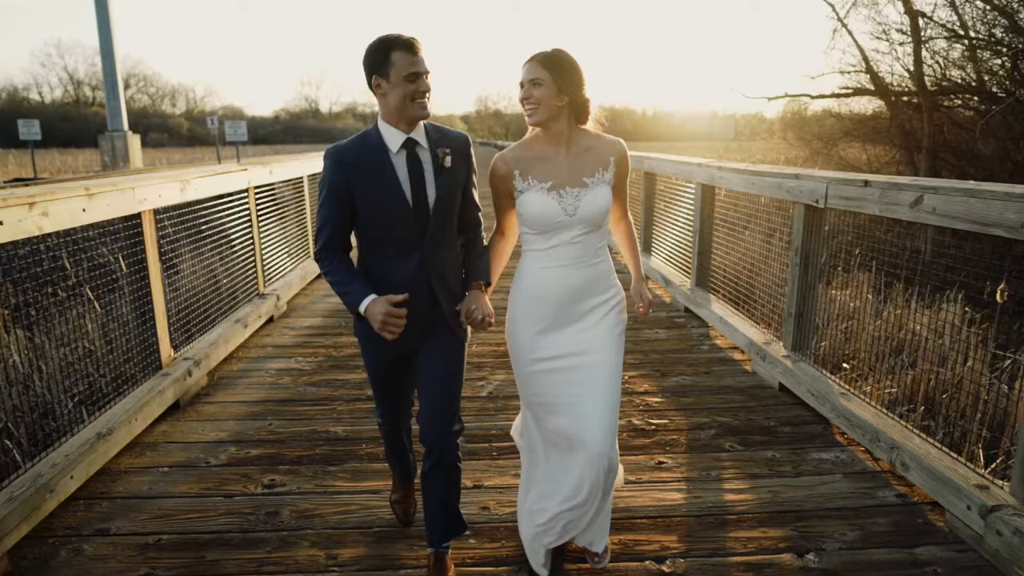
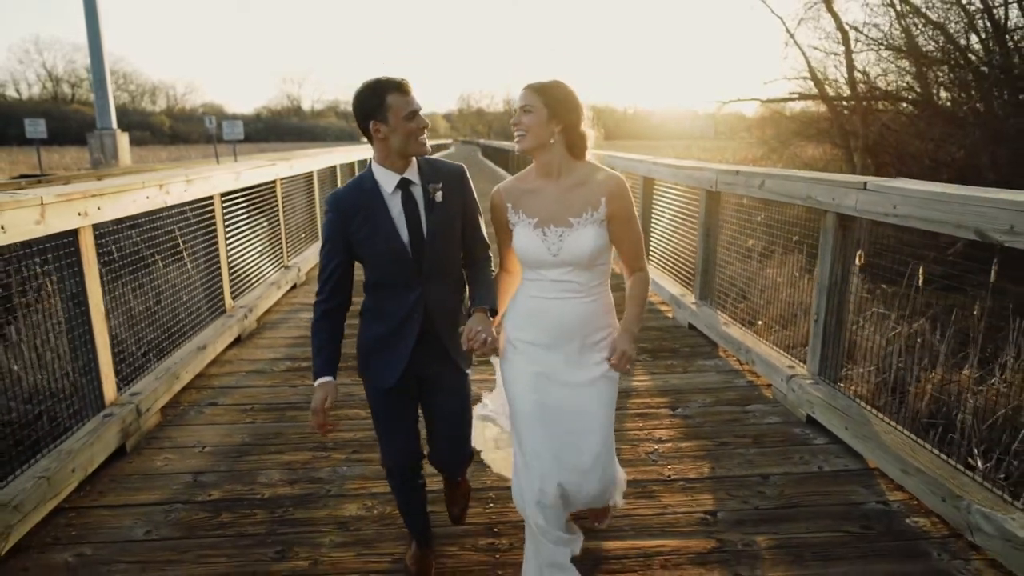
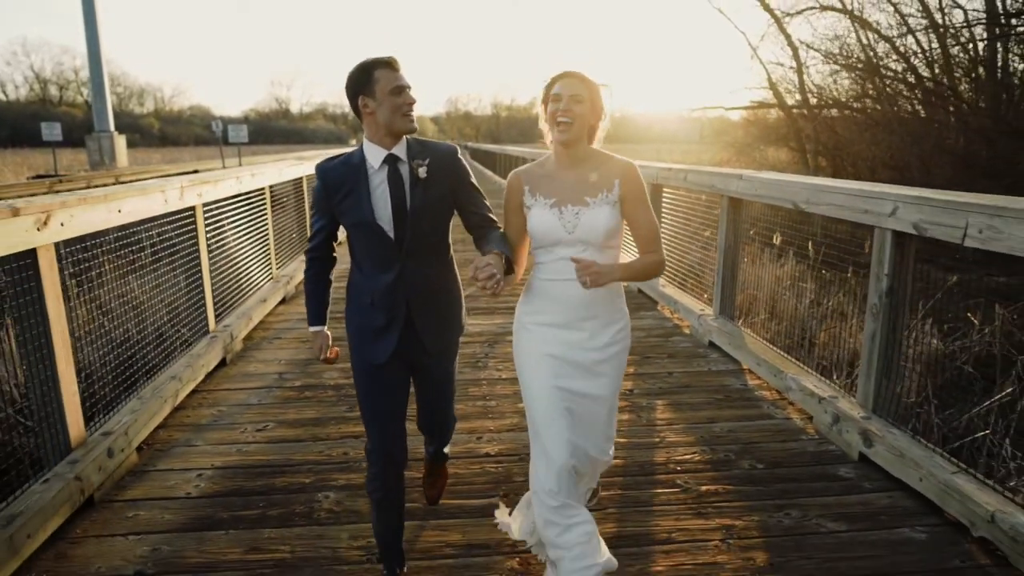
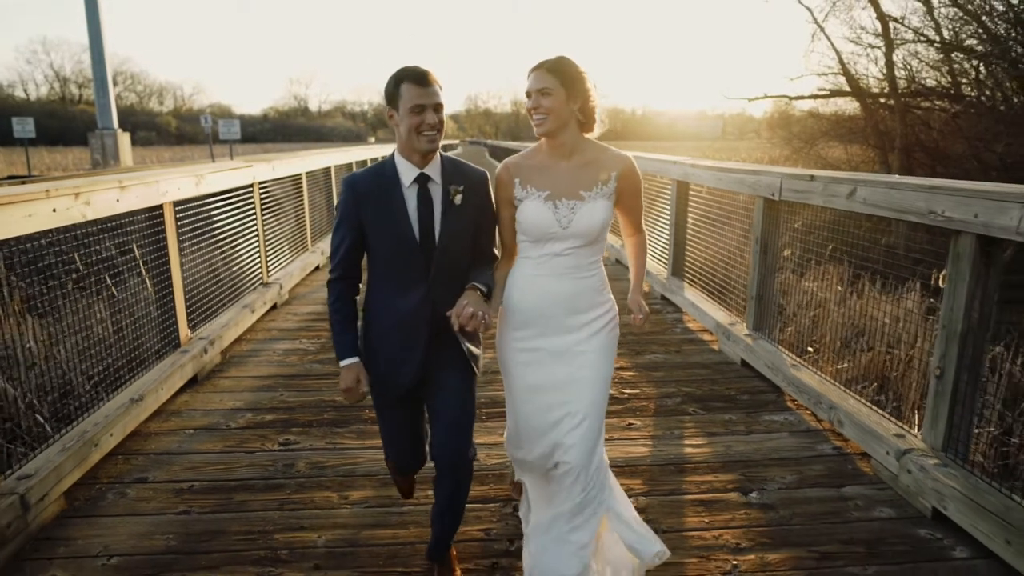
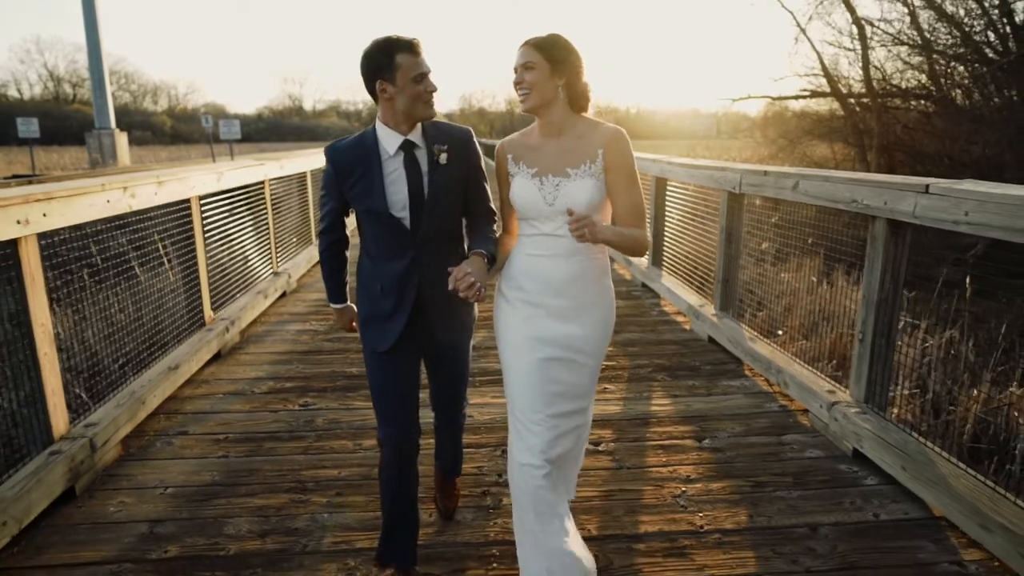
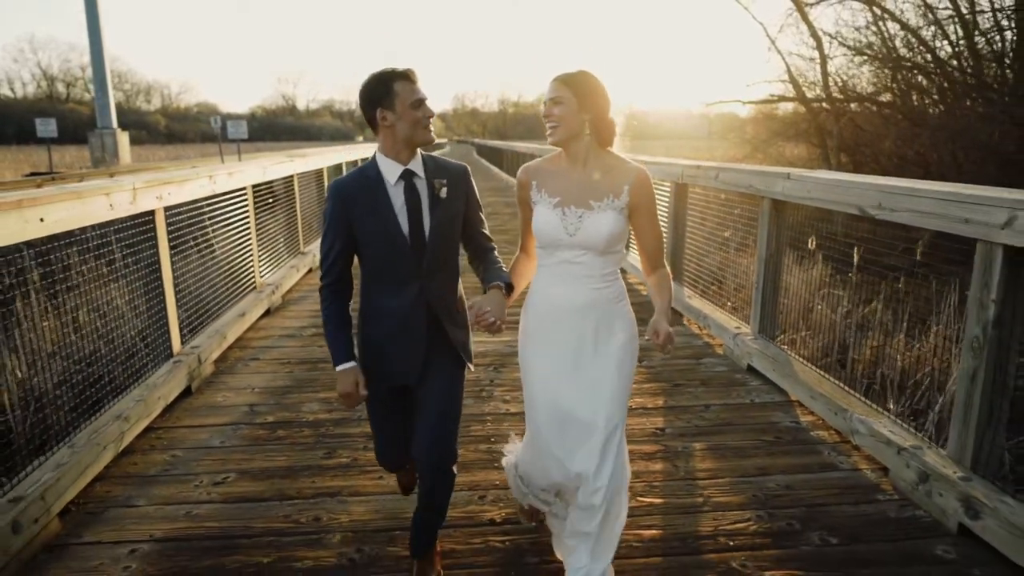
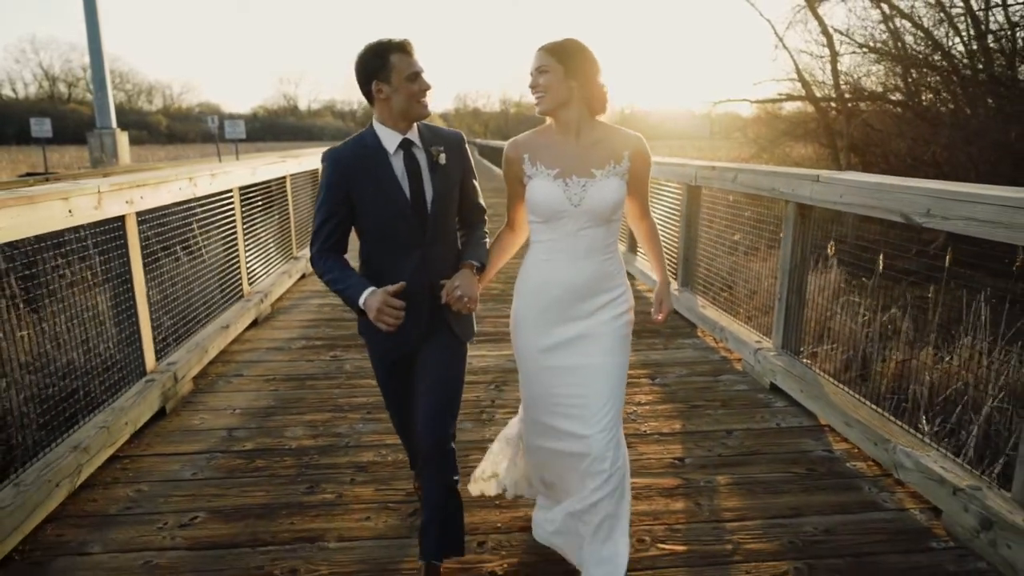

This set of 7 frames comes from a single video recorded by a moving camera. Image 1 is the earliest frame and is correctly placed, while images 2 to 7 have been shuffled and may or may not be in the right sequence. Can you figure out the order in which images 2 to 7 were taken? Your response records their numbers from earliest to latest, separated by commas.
4, 5, 2, 7, 6, 3
